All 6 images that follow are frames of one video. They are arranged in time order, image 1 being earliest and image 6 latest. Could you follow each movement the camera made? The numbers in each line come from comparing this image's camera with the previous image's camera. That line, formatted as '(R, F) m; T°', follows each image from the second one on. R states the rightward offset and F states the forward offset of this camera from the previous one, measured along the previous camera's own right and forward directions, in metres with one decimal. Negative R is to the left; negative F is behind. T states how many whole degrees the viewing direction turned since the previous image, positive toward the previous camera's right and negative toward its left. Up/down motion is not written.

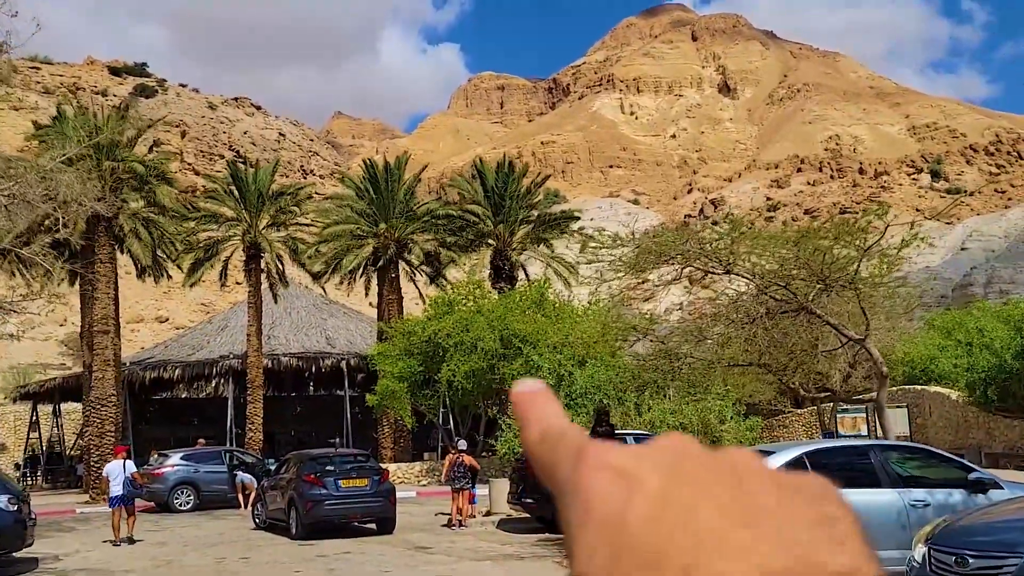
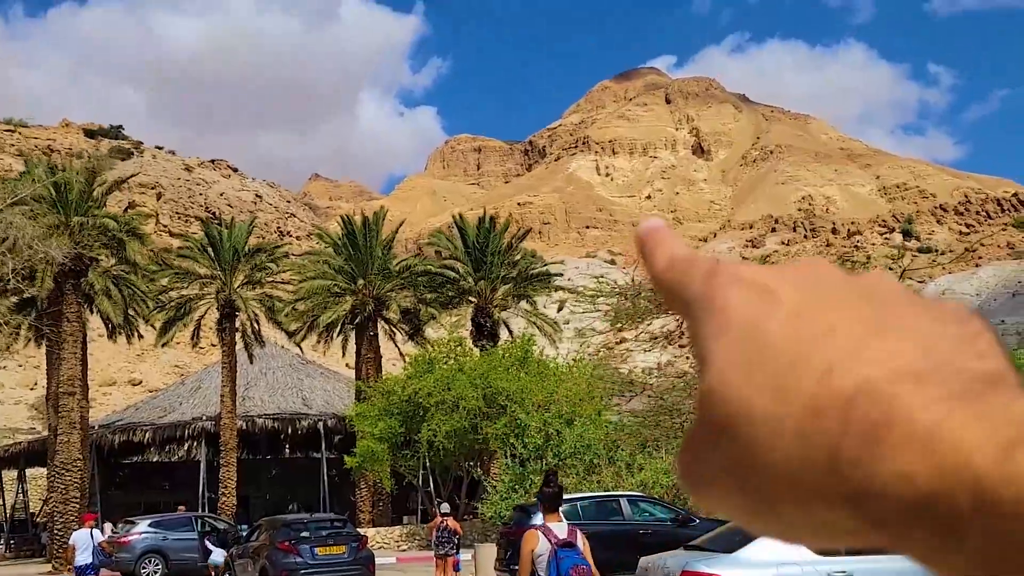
(-0.1, +0.8) m; +1°
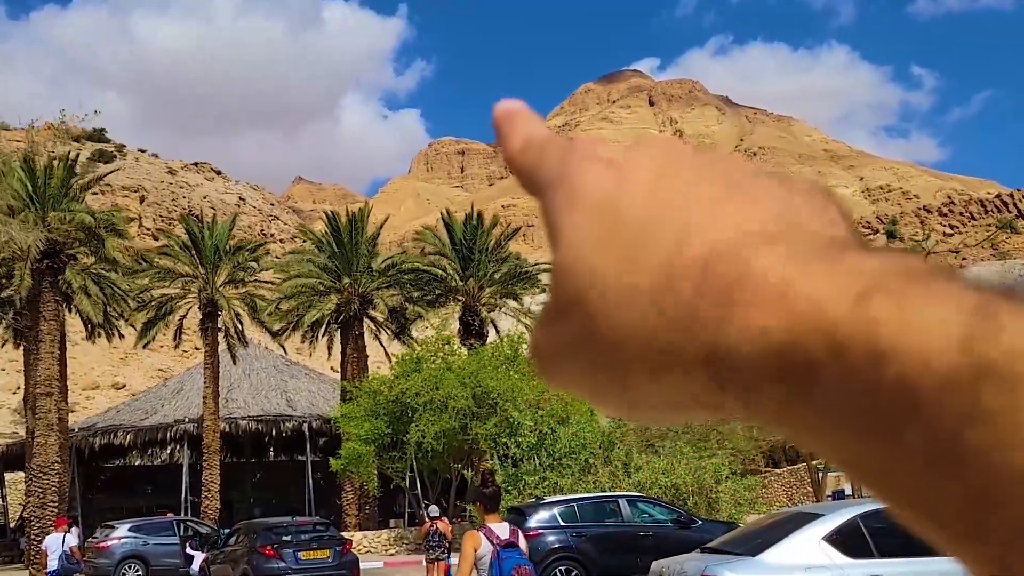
(-0.1, +0.6) m; +1°
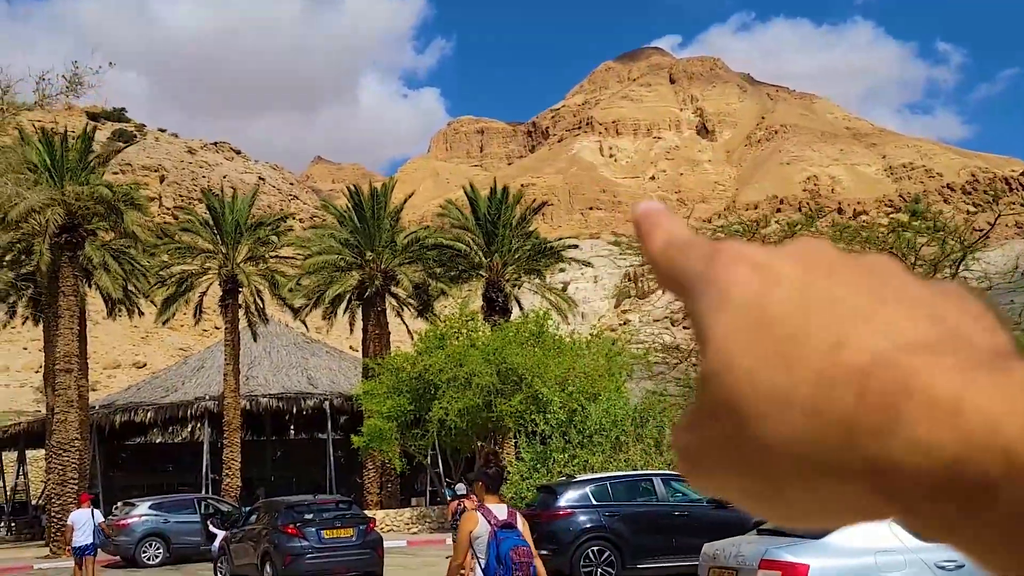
(-0.2, +0.6) m; -1°
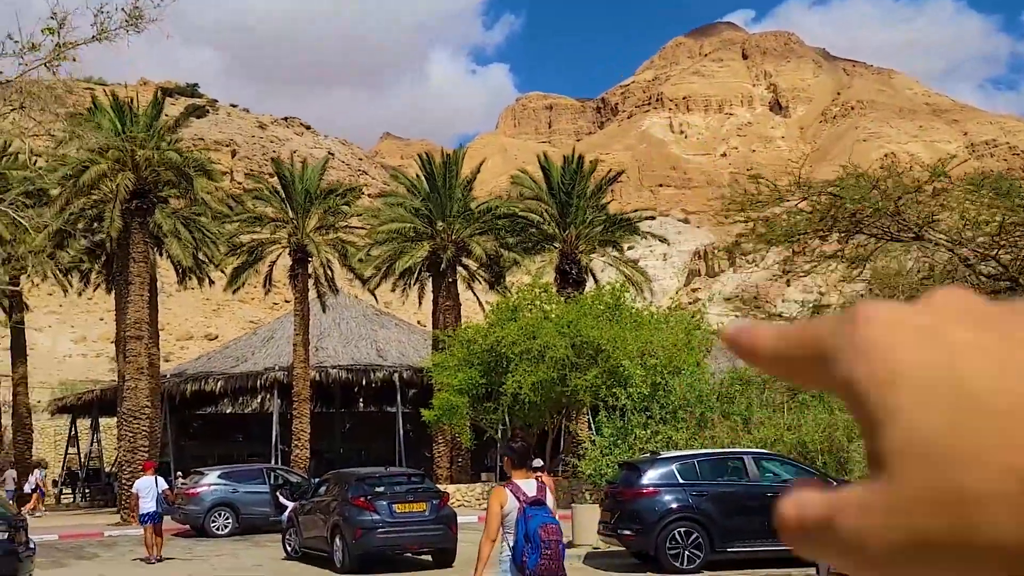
(-0.2, +0.8) m; -3°
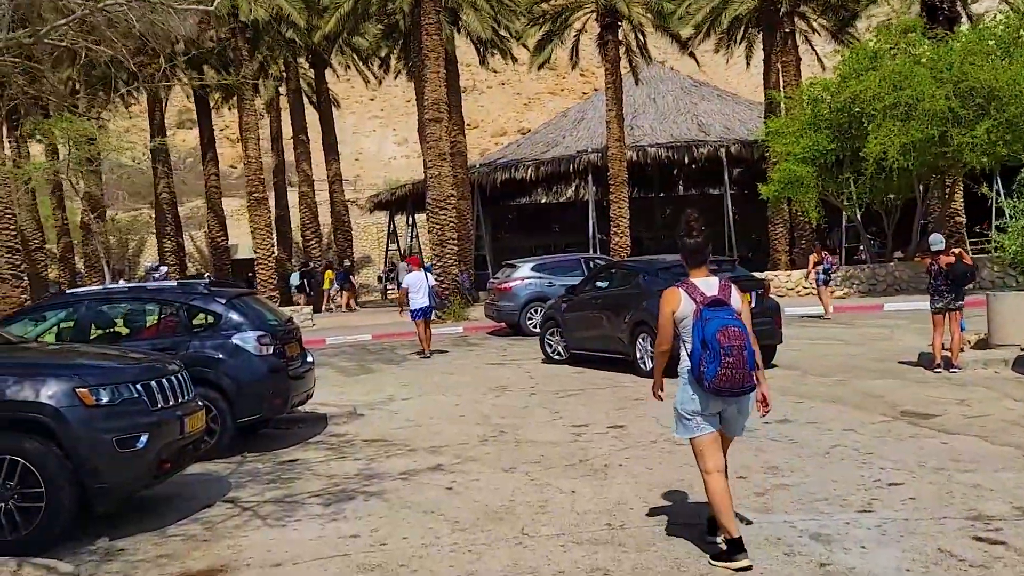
(-0.8, +3.6) m; -16°
